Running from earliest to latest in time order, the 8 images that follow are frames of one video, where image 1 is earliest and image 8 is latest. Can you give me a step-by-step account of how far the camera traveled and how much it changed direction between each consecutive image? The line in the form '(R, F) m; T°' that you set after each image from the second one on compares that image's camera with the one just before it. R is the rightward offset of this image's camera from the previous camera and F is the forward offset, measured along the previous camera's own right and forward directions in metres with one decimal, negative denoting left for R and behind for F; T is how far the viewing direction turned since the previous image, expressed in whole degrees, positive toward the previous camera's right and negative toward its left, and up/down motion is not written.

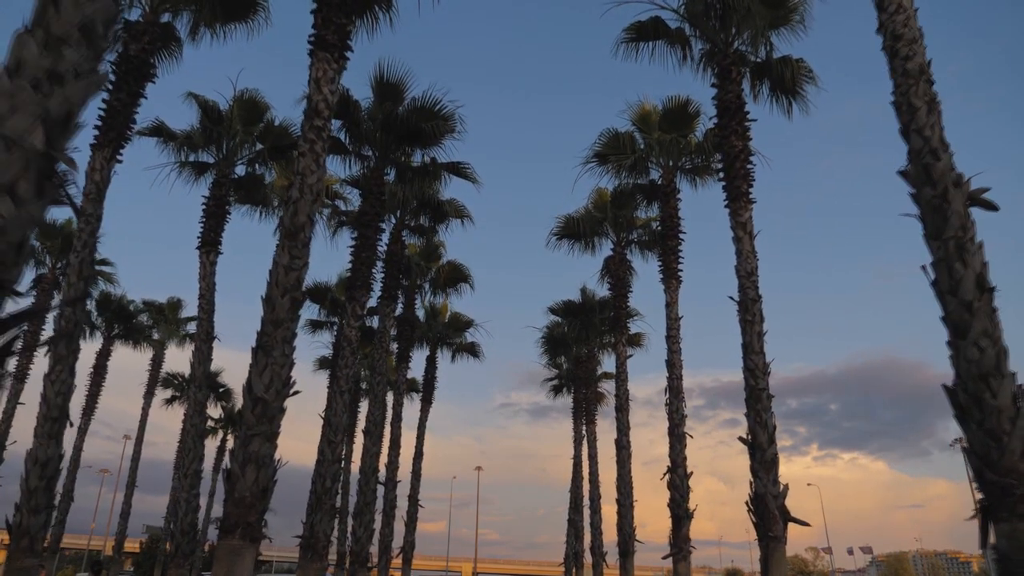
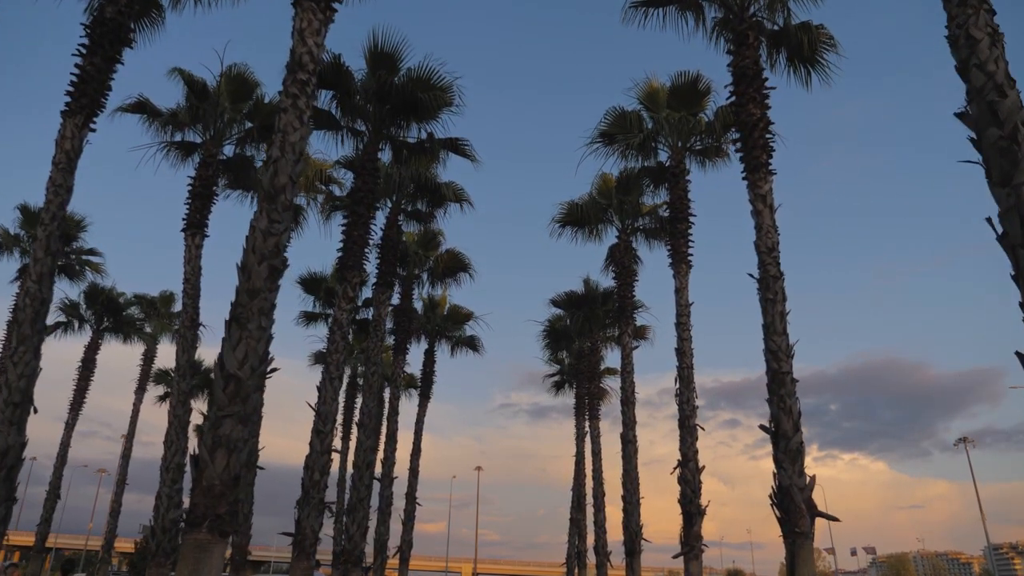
(0.0, +0.9) m; 0°
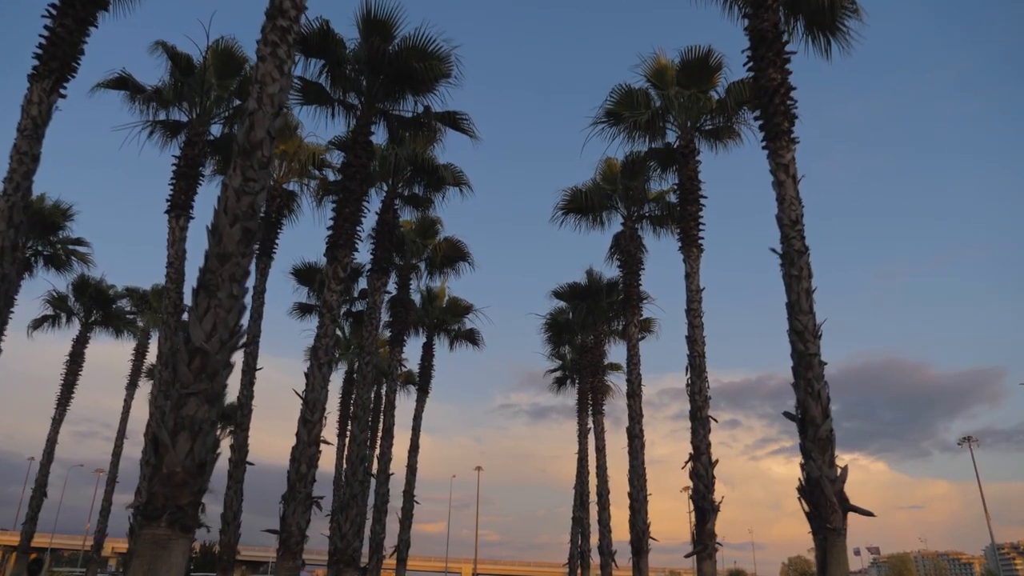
(0.0, +0.9) m; 0°
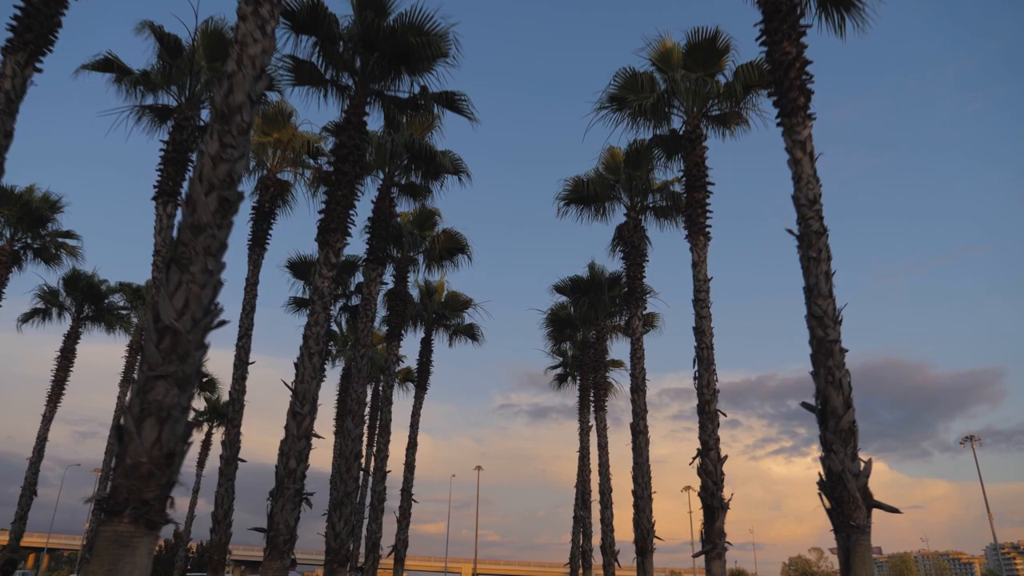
(0.0, +0.6) m; 0°
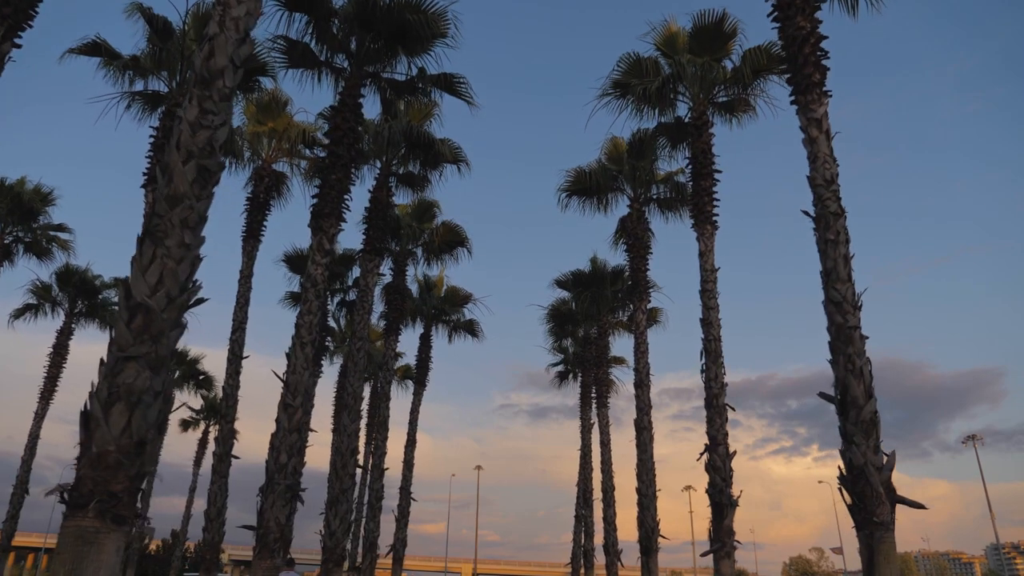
(0.0, +0.5) m; 0°
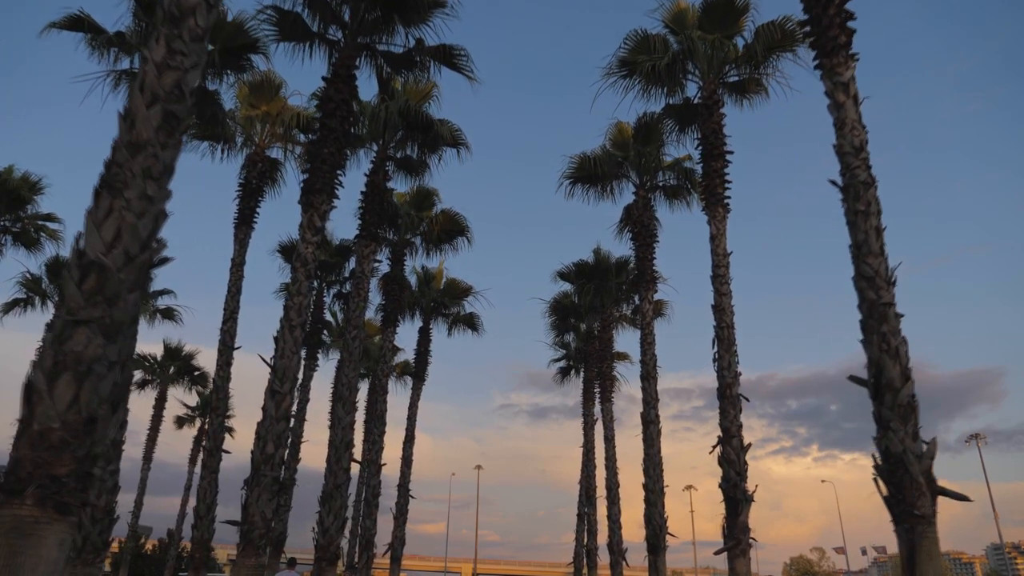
(-0.1, +0.7) m; 0°
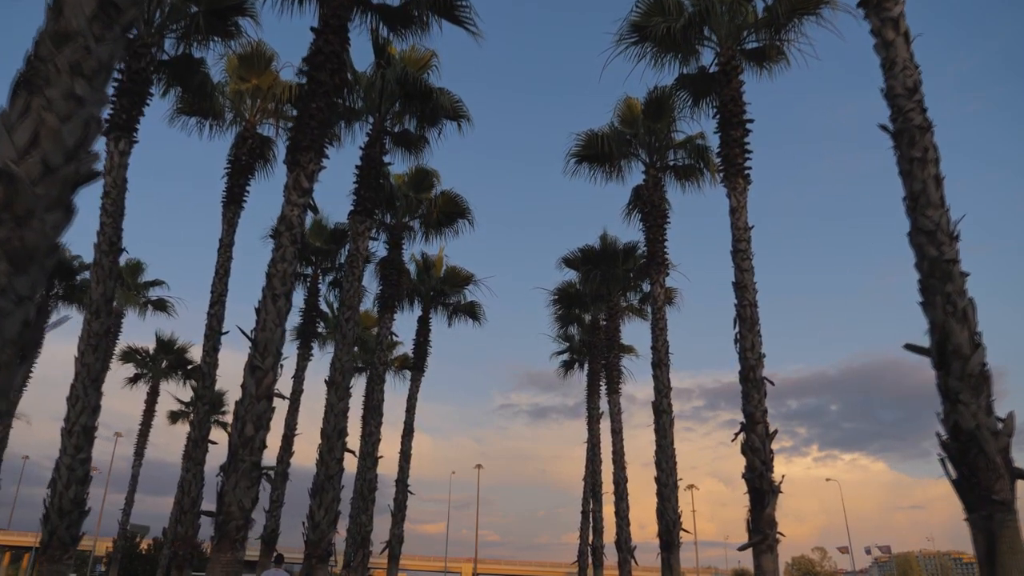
(-0.1, +1.0) m; 0°
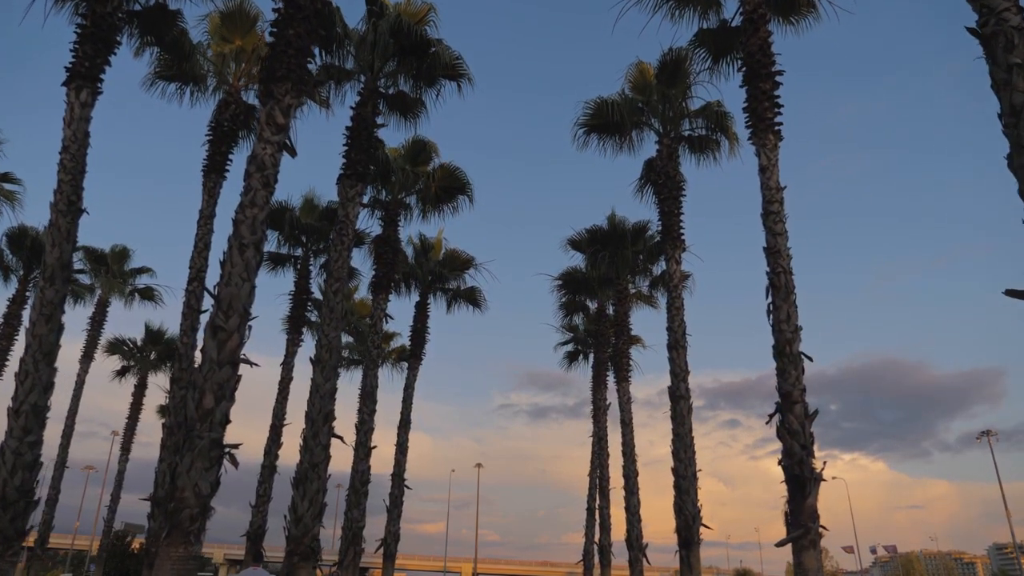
(-0.1, +1.3) m; 0°
